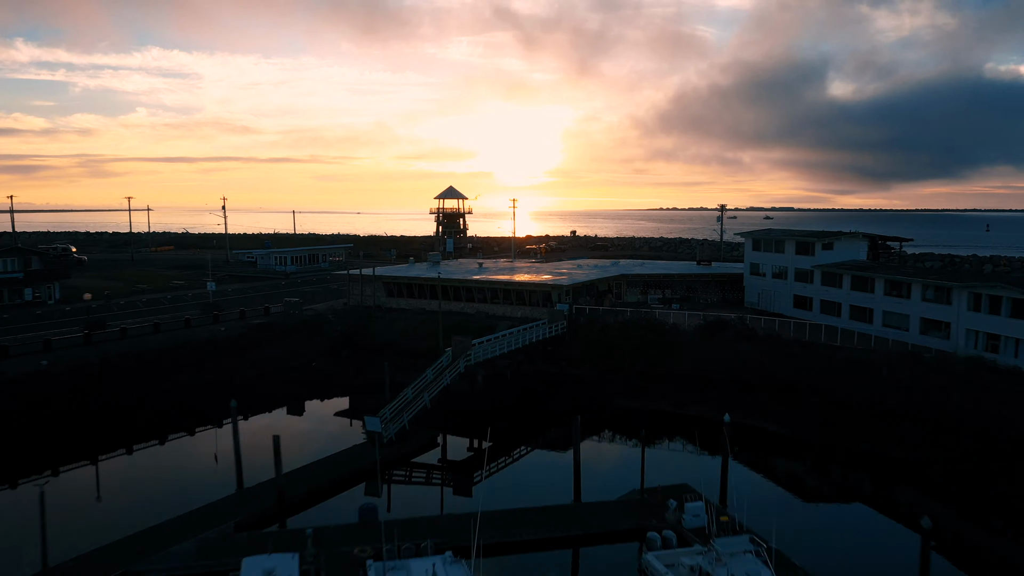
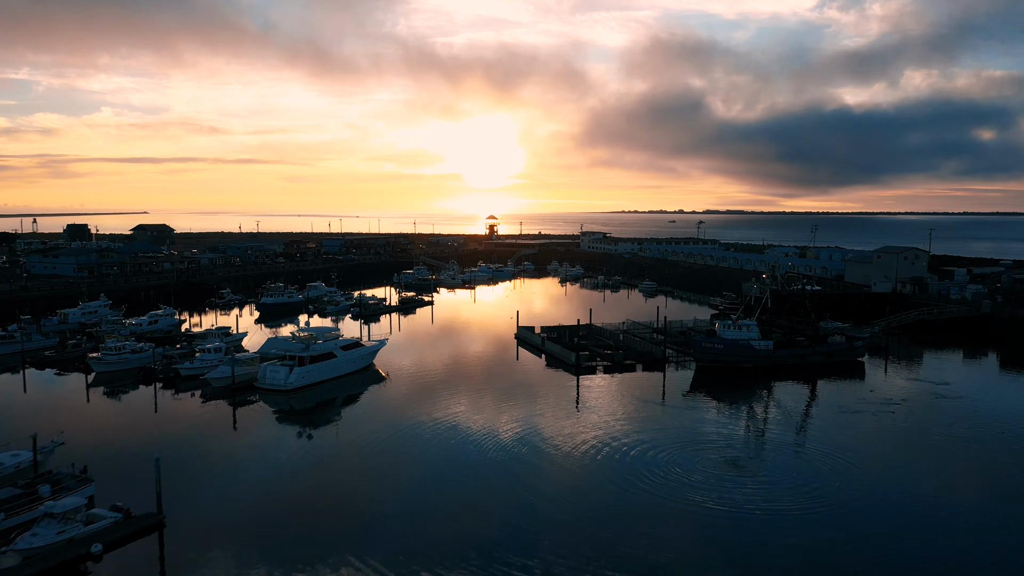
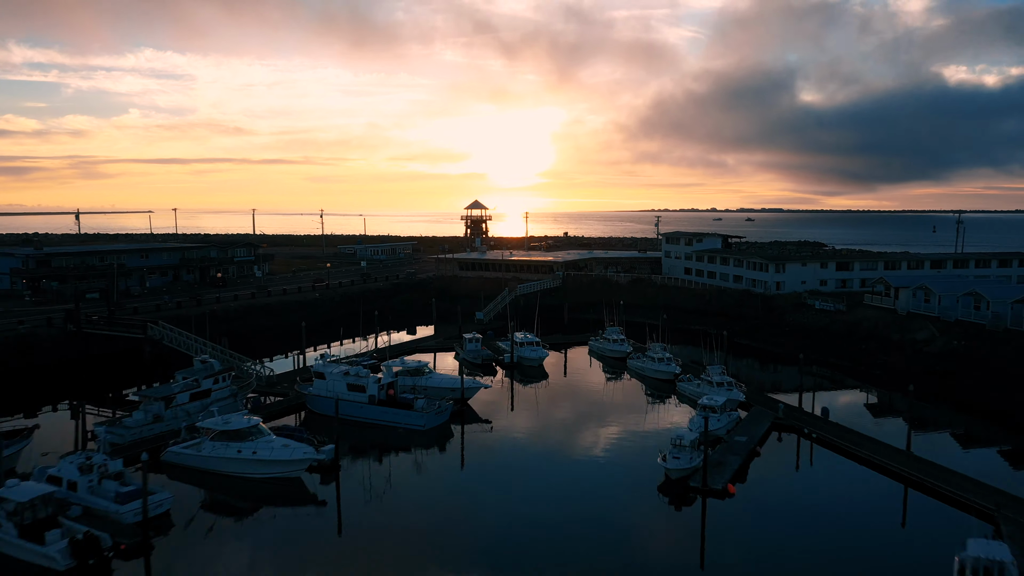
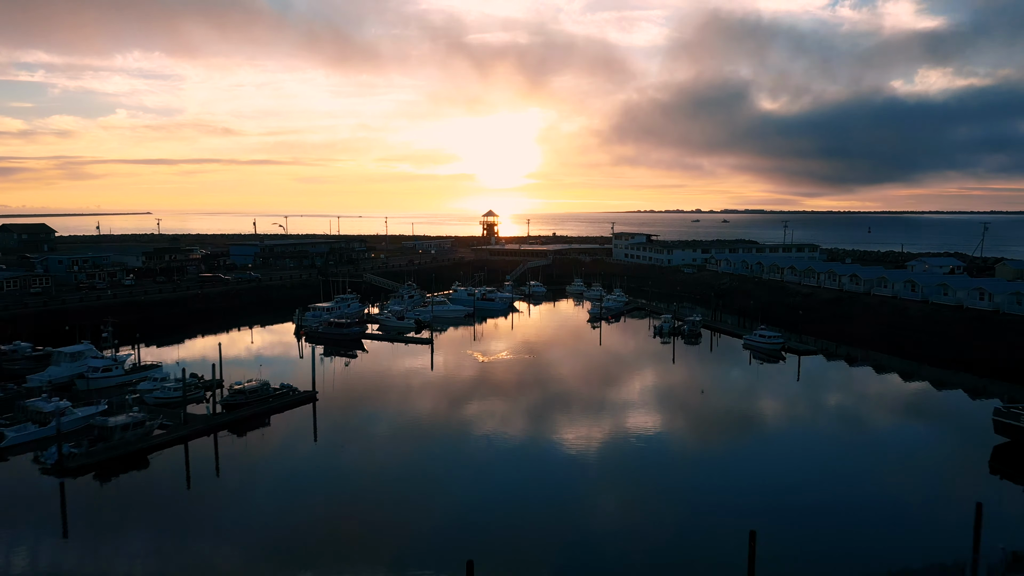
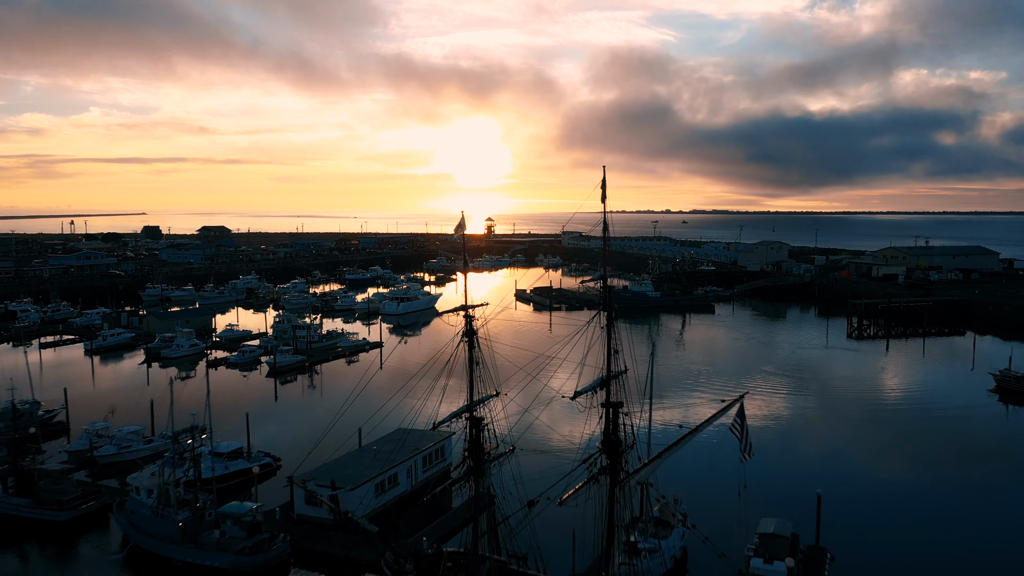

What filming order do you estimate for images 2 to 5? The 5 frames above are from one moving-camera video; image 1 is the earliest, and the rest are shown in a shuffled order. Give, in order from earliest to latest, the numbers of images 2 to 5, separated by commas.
3, 4, 2, 5
